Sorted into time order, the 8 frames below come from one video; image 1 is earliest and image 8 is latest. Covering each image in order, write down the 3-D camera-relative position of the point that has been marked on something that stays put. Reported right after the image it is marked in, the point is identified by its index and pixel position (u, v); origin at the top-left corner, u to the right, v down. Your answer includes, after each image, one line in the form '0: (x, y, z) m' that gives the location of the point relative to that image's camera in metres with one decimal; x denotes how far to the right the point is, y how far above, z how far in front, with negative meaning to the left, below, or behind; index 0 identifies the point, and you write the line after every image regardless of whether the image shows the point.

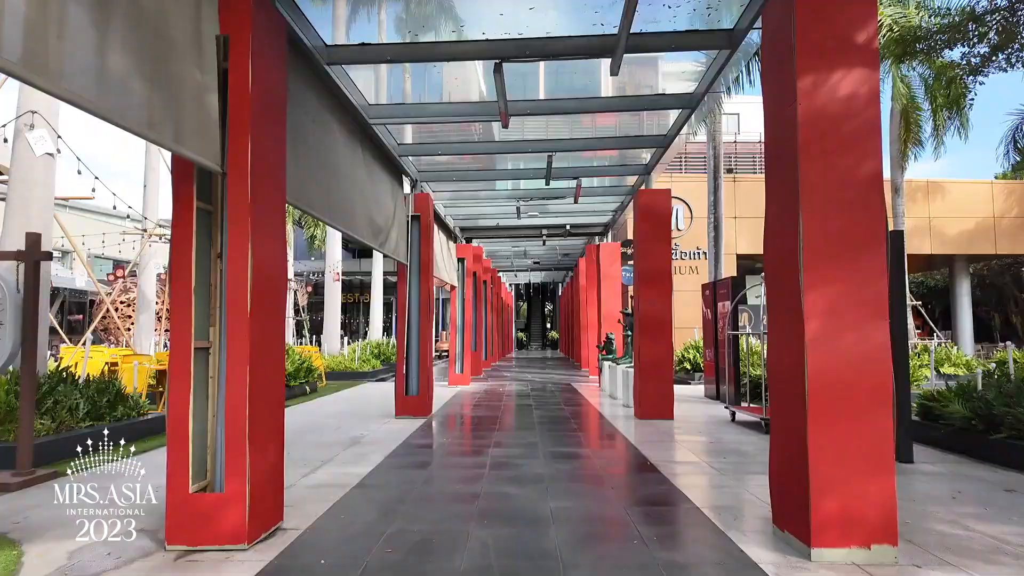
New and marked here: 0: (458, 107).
0: (-0.6, +2.0, +6.3) m
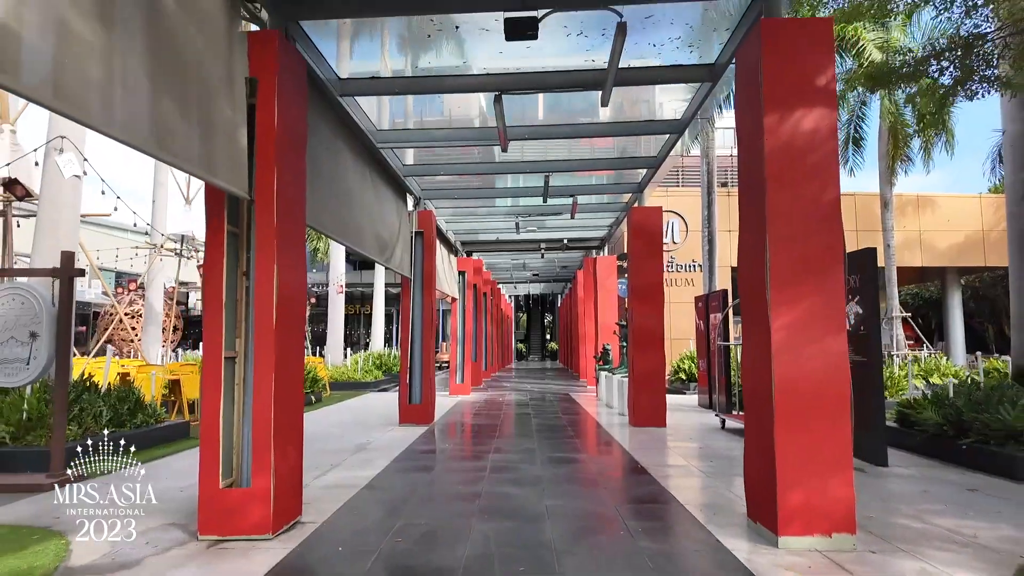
0: (-0.6, +1.8, +6.7) m
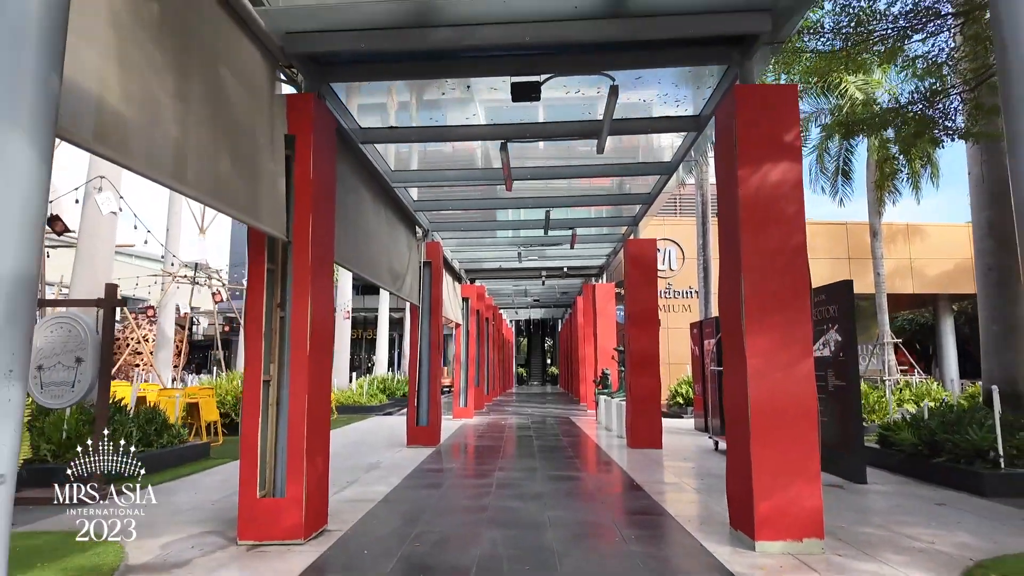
0: (-0.6, +1.5, +7.3) m
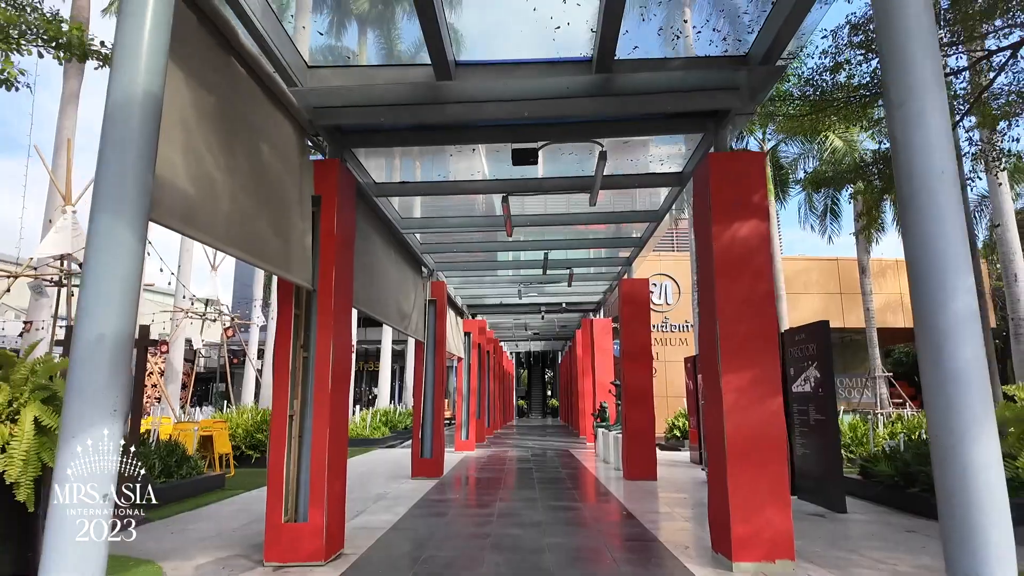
0: (-0.6, +0.9, +7.9) m
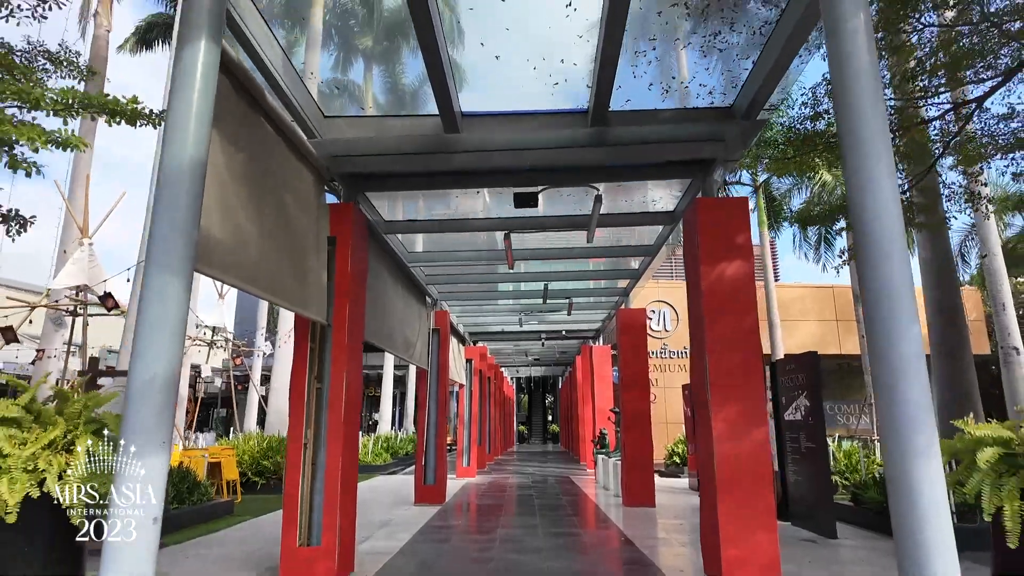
0: (-0.5, +0.5, +8.2) m
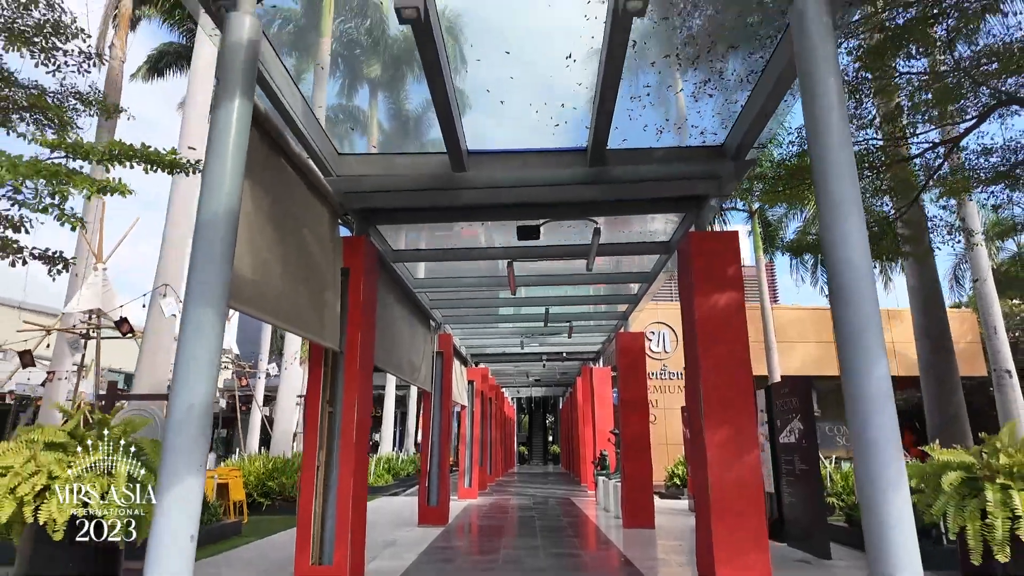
0: (-0.5, +0.1, +8.5) m
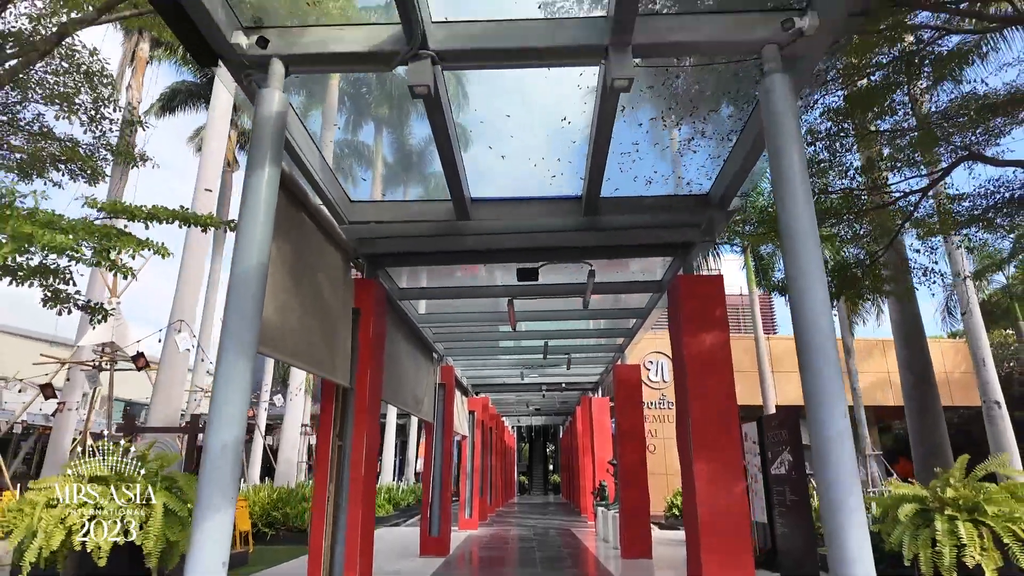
0: (-0.5, -0.4, +8.9) m
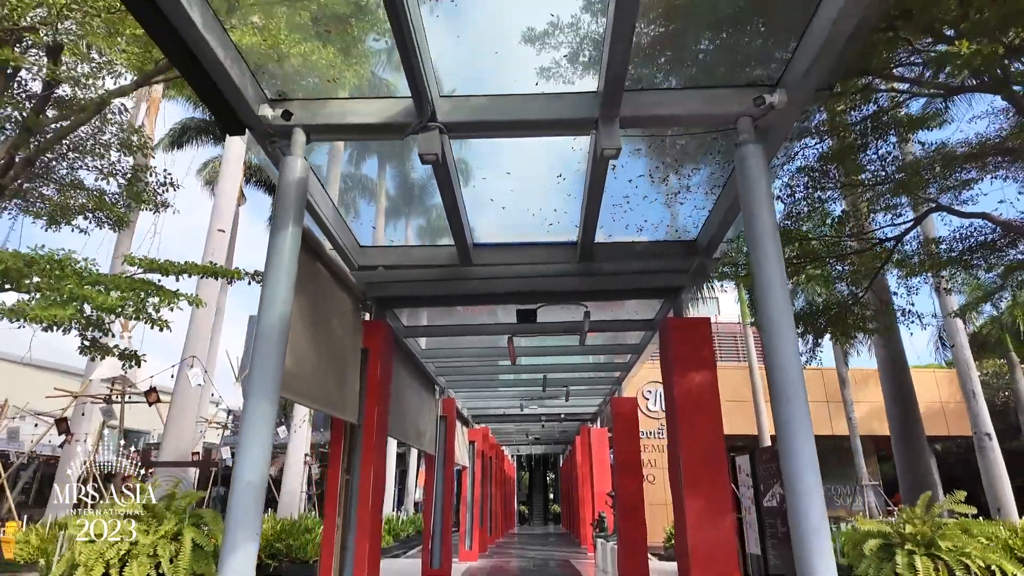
0: (-0.5, -1.0, +9.2) m
